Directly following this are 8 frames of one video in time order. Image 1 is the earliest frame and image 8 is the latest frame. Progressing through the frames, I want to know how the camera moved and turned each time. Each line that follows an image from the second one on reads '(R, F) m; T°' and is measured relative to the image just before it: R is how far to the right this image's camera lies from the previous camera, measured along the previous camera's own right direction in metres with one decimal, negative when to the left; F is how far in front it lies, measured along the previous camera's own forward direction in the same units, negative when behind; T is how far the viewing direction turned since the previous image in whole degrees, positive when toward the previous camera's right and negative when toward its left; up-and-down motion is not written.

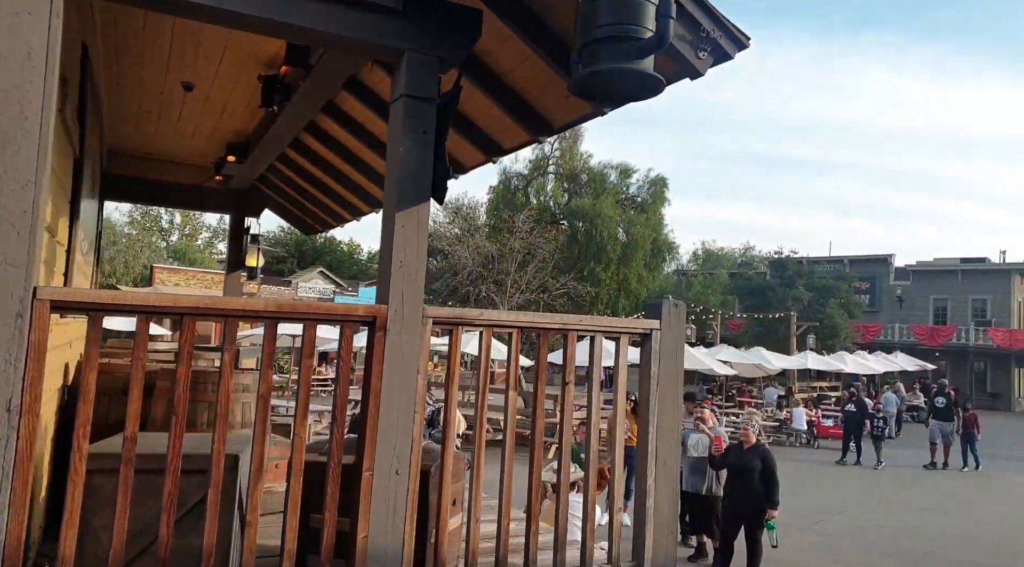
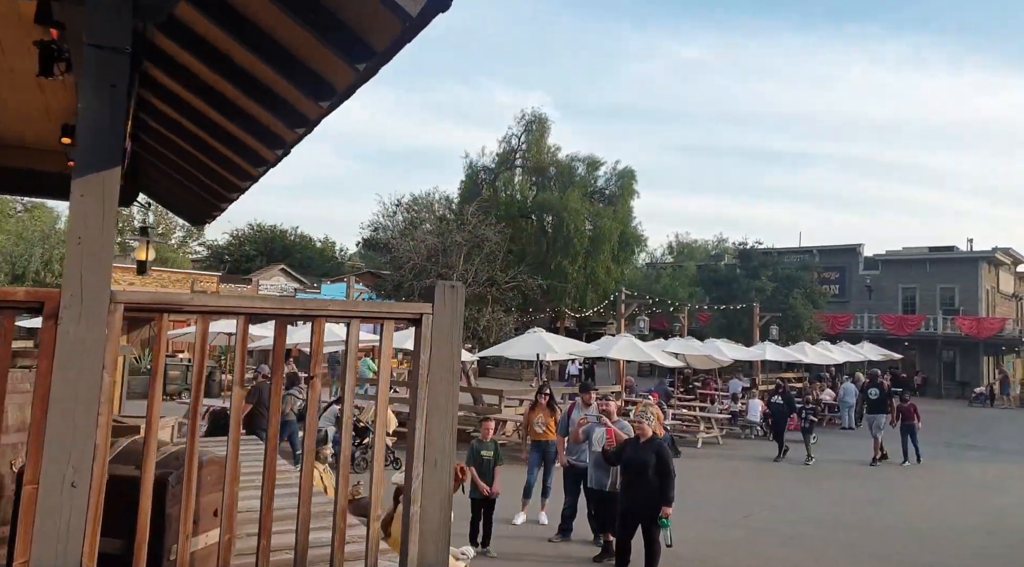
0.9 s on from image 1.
(+0.8, +0.3) m; +1°
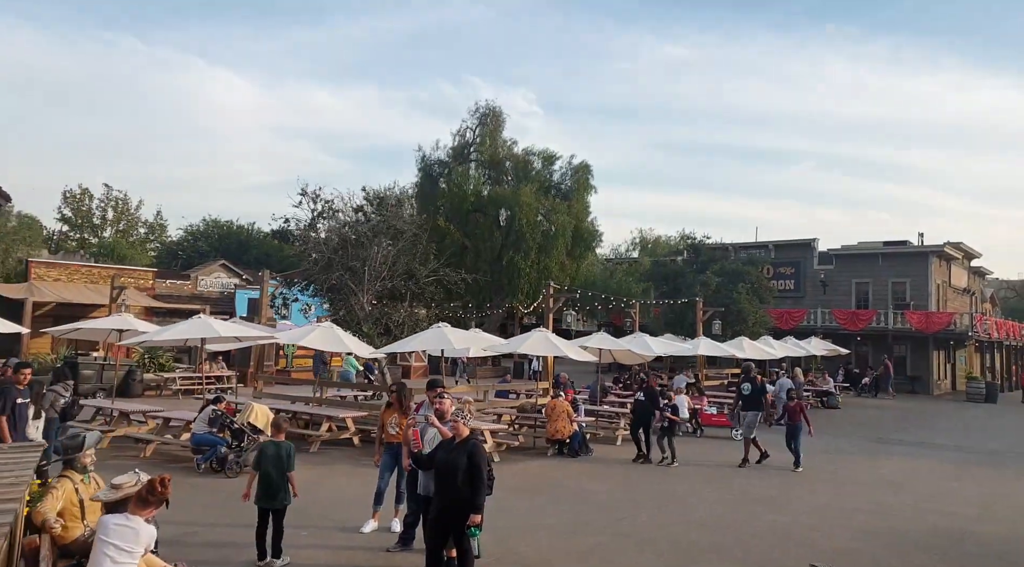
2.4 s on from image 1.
(+1.3, +0.6) m; +2°
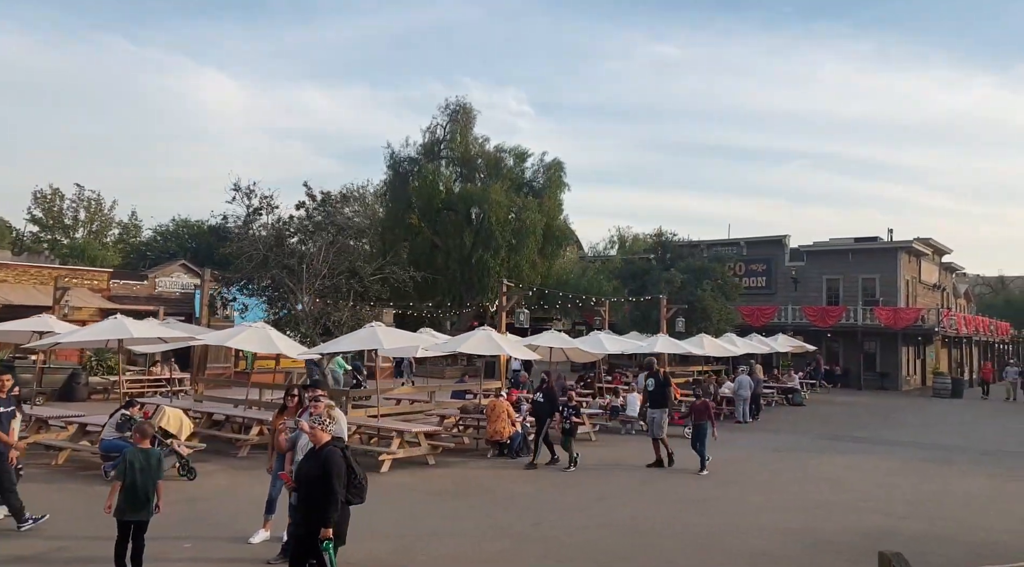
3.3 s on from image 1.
(+0.8, +0.4) m; +1°
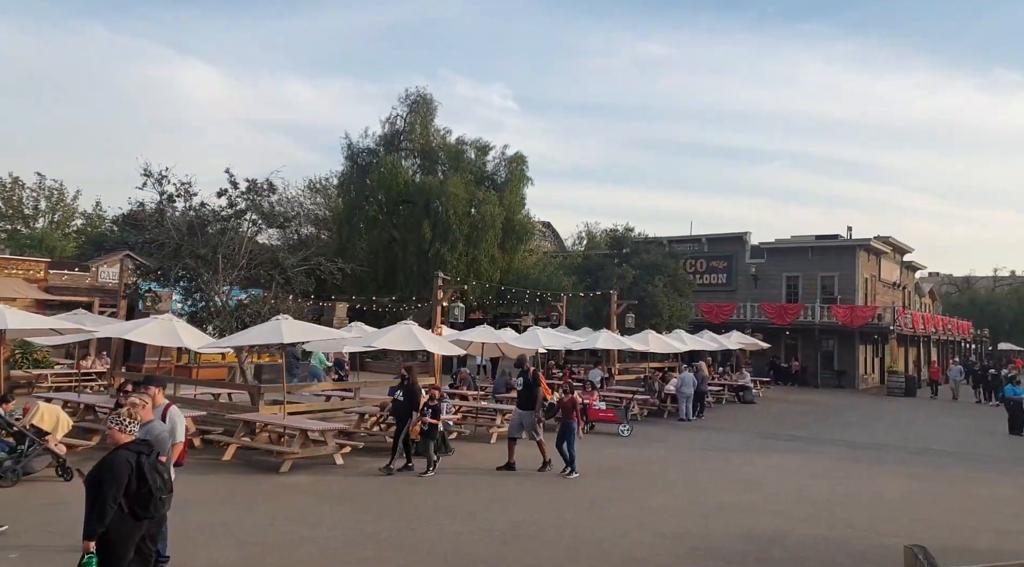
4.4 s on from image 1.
(+1.0, +0.5) m; +2°
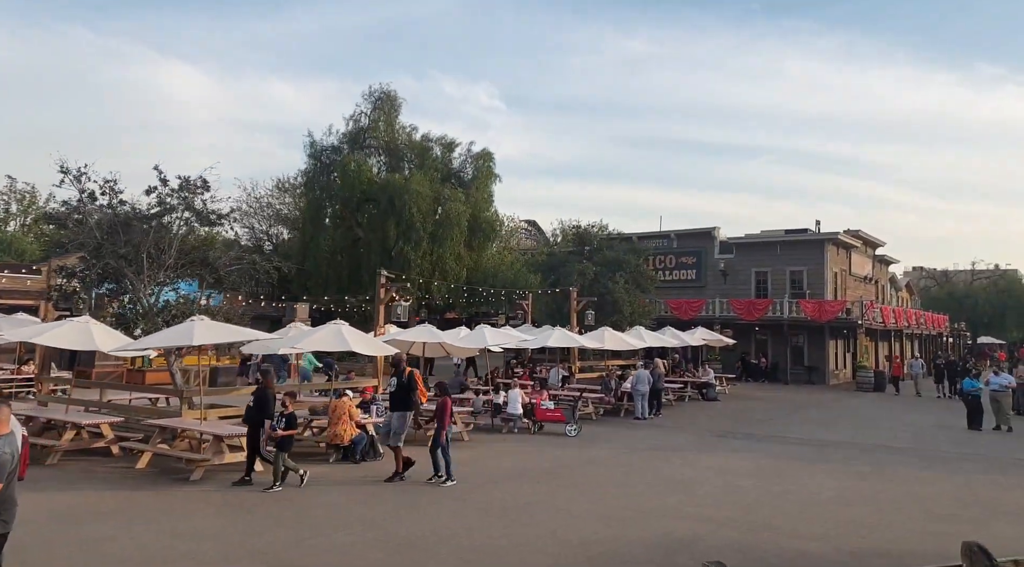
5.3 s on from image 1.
(+0.9, +0.4) m; +1°
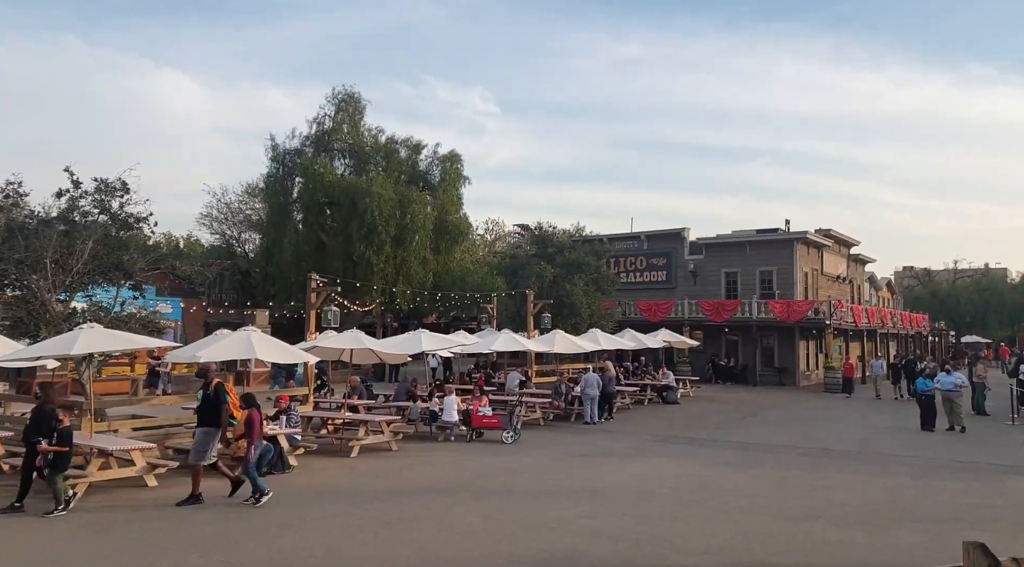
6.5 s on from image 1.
(+1.2, +0.6) m; +1°
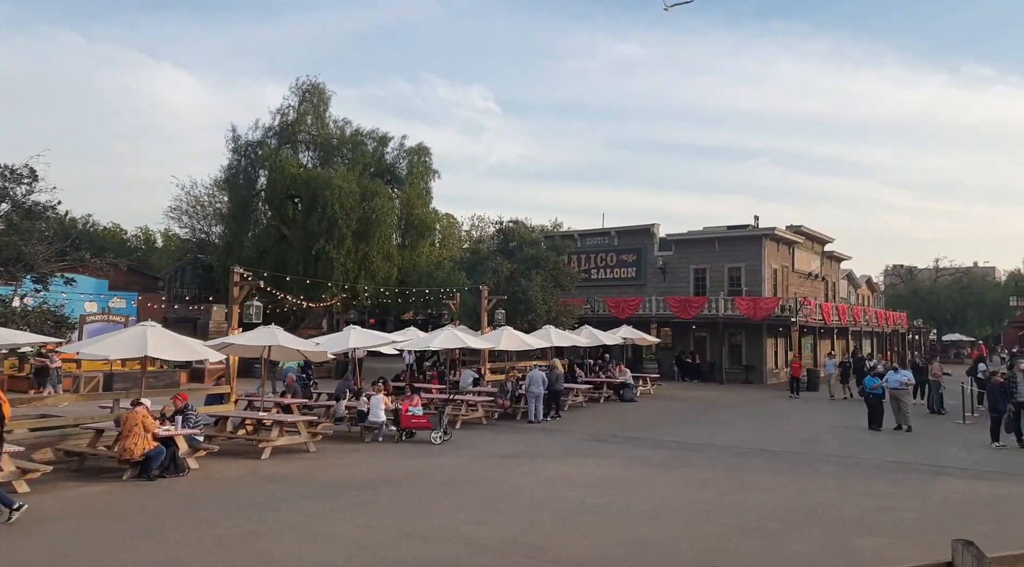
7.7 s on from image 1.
(+1.2, +0.7) m; +1°
